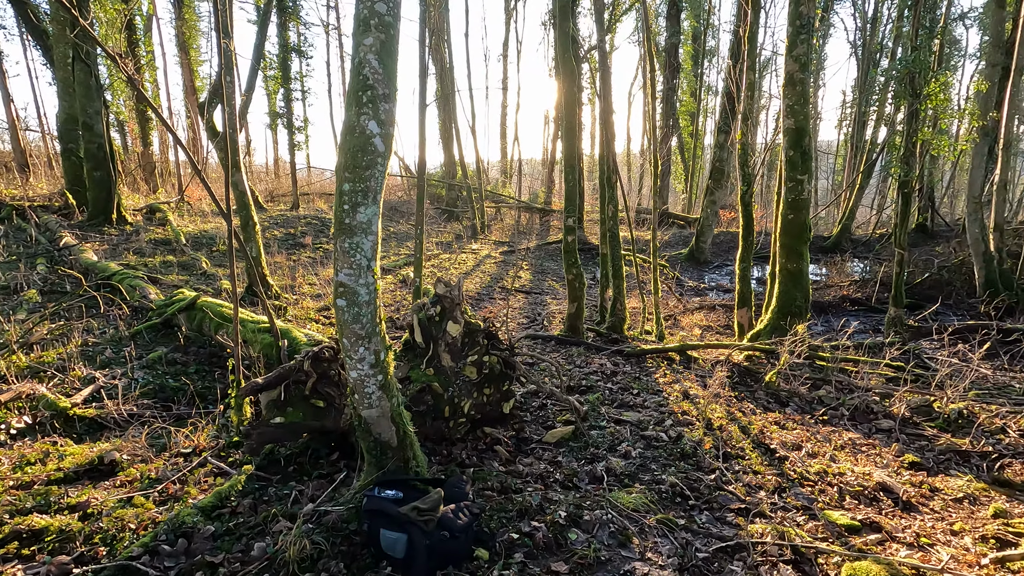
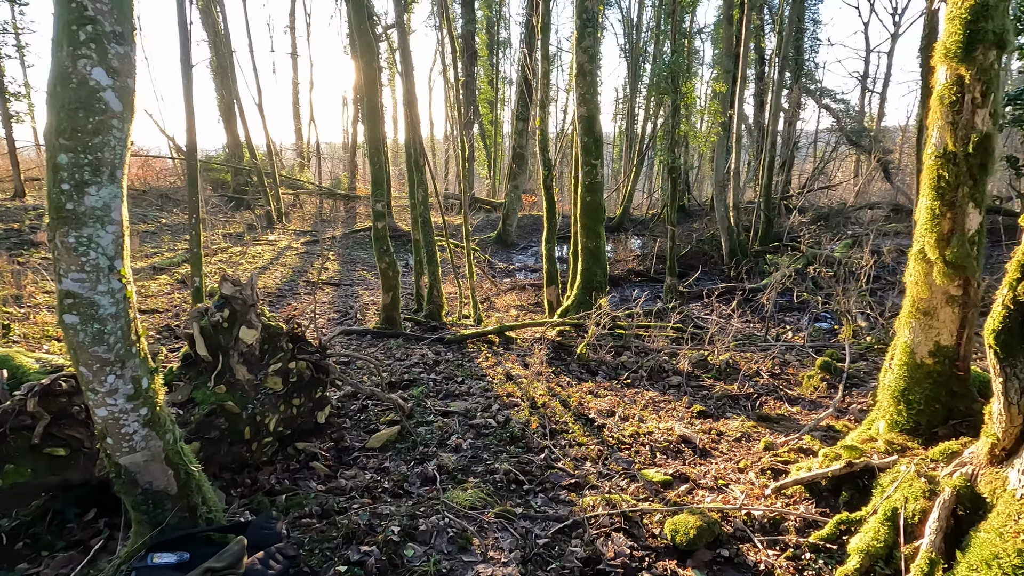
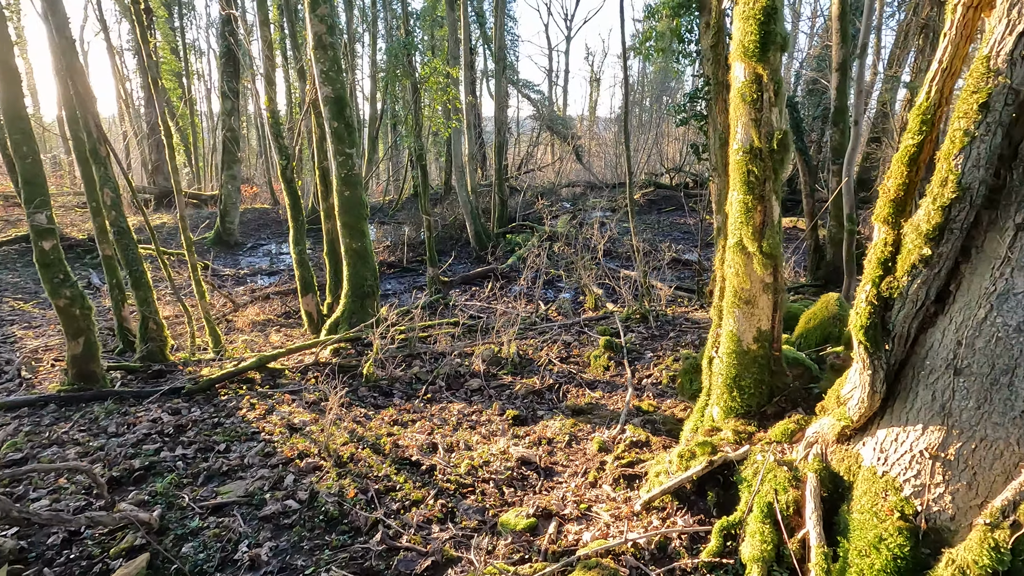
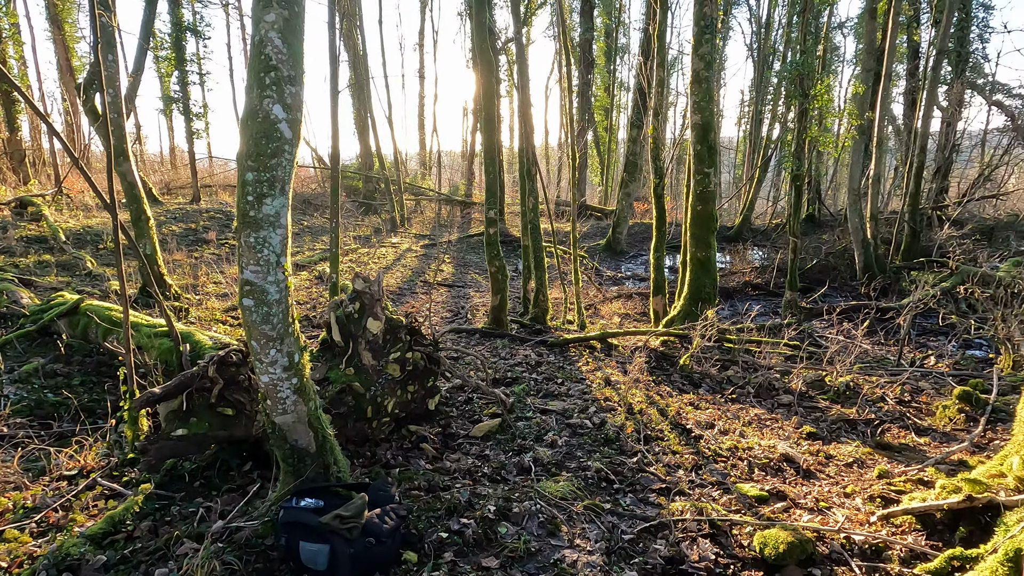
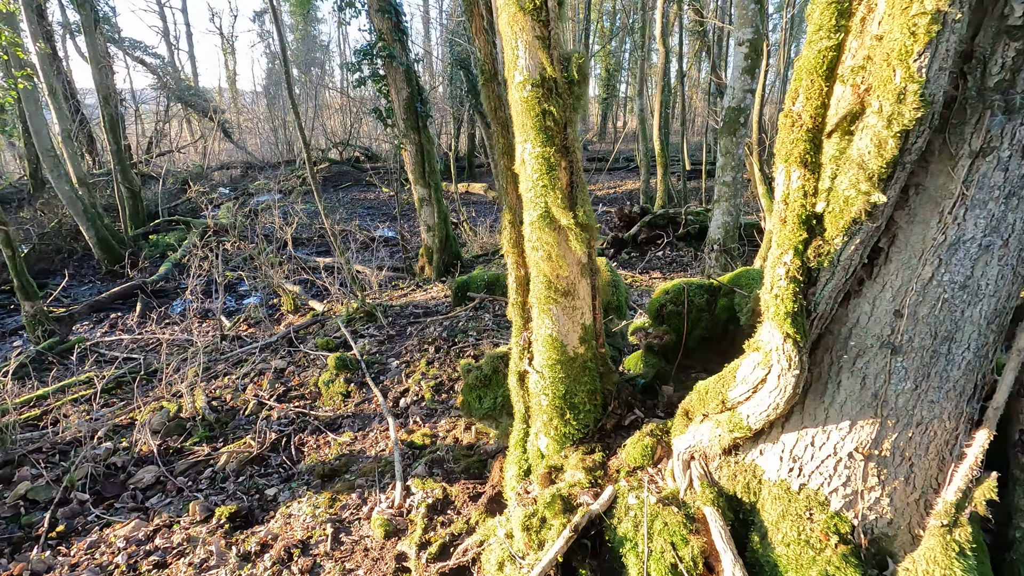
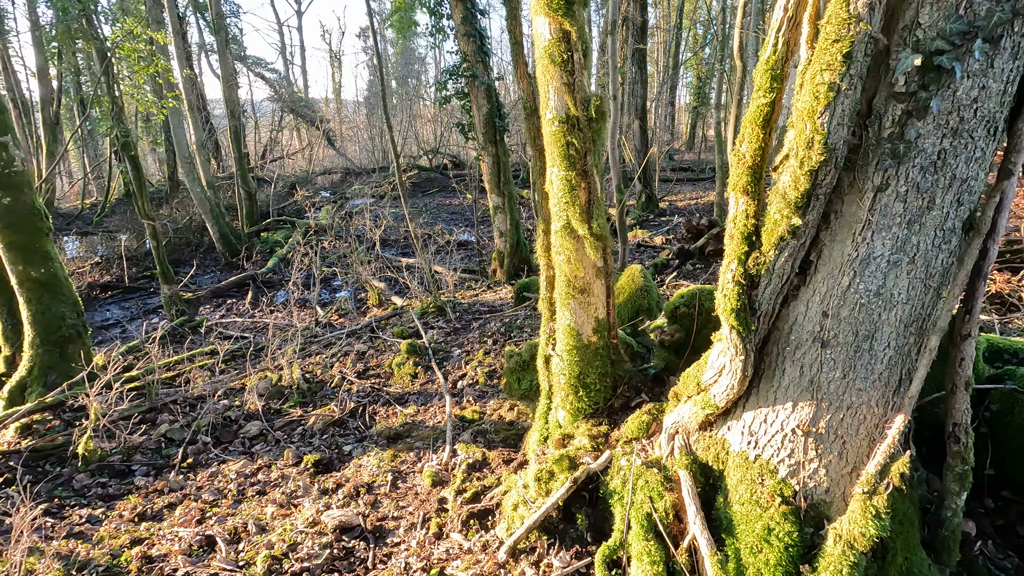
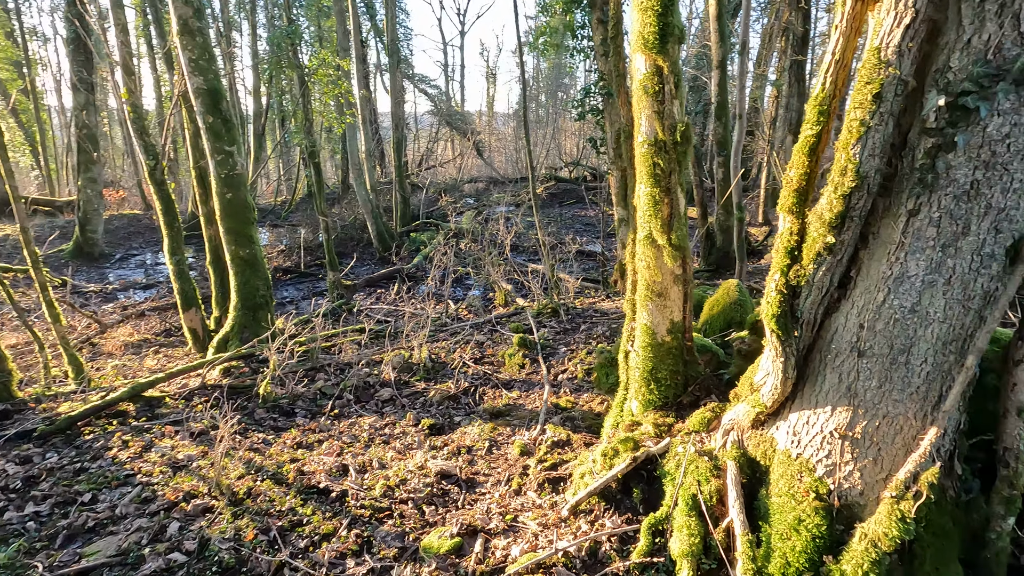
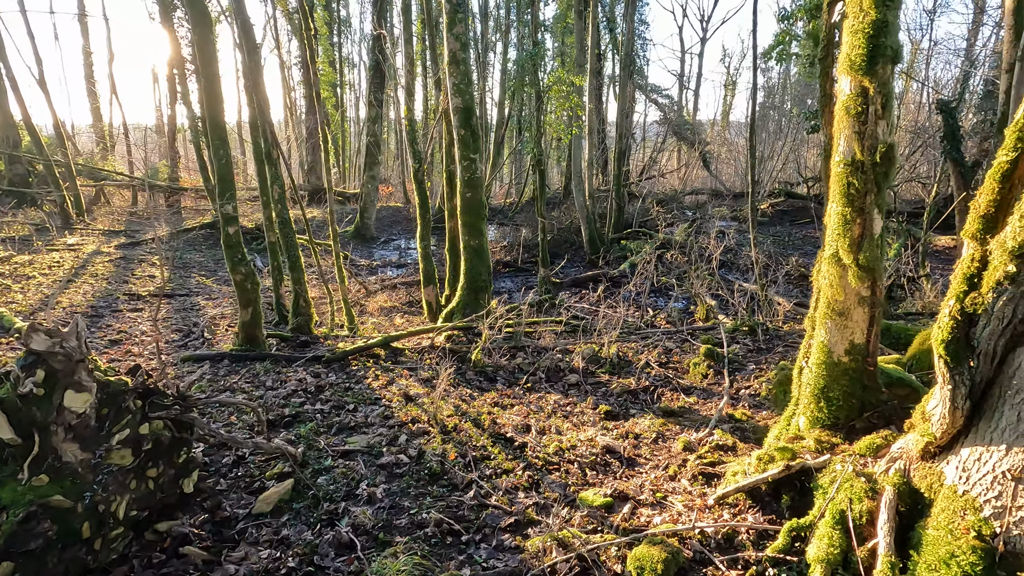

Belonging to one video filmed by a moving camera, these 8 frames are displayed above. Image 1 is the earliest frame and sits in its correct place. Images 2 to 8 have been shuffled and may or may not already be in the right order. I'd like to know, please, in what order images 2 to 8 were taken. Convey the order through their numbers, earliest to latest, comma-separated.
4, 2, 8, 3, 7, 6, 5
